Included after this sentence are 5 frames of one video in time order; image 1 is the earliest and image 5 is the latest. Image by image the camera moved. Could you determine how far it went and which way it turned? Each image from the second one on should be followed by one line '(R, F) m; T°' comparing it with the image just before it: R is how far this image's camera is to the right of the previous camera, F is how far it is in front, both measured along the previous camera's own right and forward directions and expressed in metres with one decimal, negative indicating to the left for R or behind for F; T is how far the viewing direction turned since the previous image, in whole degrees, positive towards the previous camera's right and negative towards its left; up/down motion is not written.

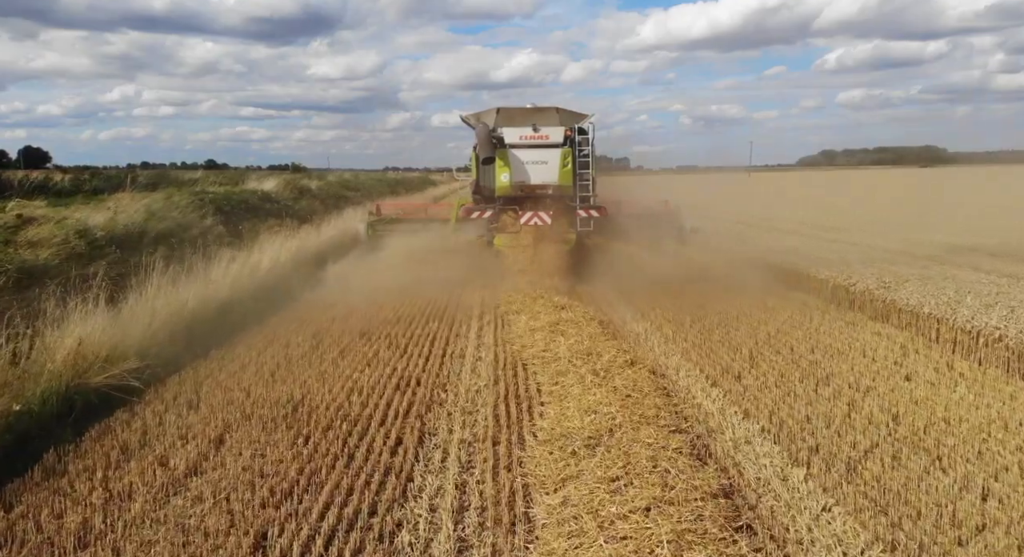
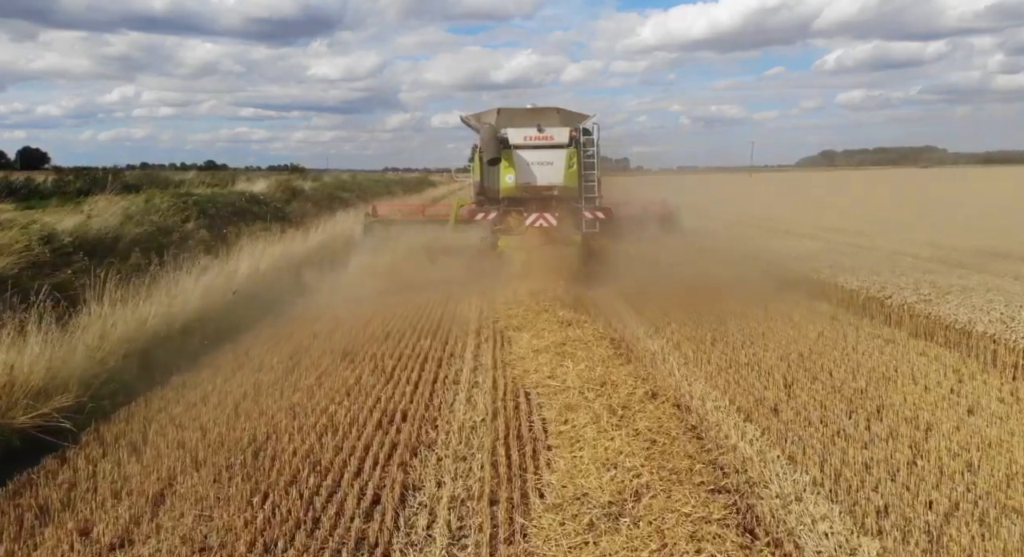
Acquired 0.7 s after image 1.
(0.0, +1.1) m; 0°
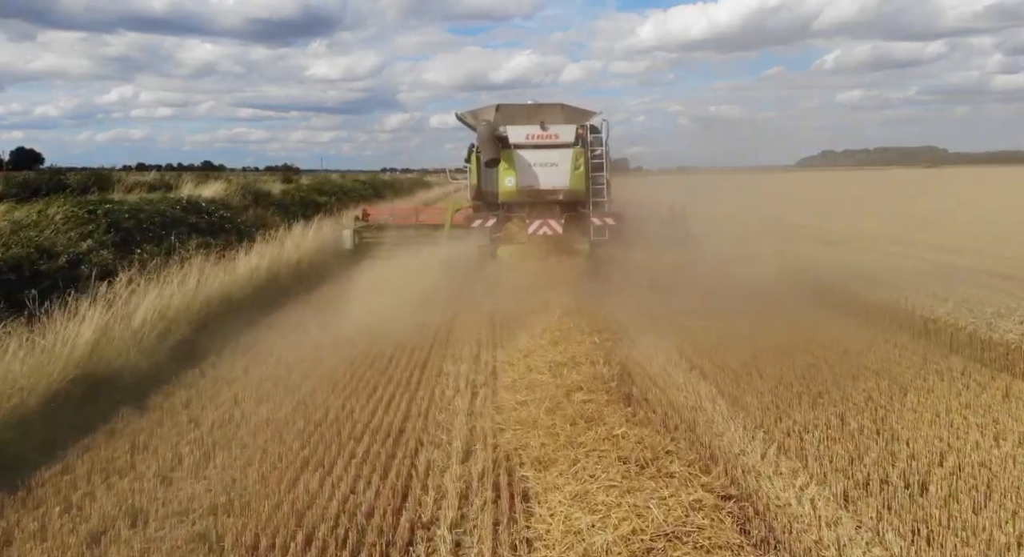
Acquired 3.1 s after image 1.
(-0.1, +4.3) m; 0°
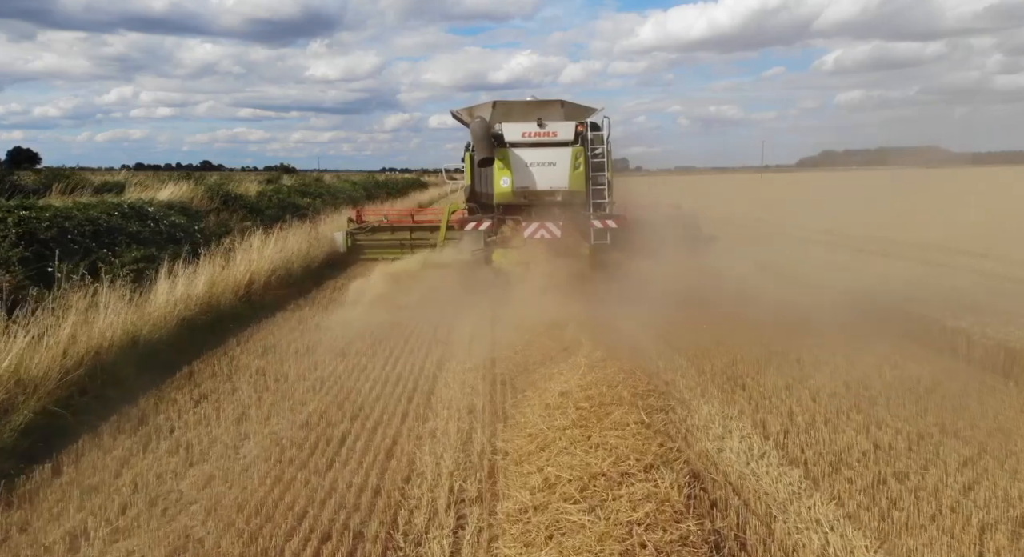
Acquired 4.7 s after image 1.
(-0.1, +2.7) m; 0°
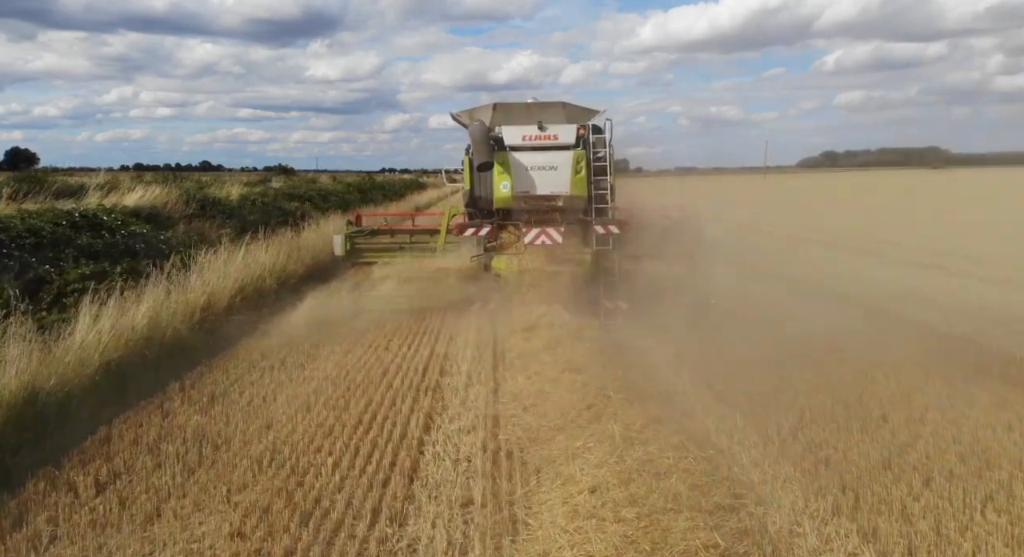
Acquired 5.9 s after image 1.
(-0.1, +1.7) m; 0°
